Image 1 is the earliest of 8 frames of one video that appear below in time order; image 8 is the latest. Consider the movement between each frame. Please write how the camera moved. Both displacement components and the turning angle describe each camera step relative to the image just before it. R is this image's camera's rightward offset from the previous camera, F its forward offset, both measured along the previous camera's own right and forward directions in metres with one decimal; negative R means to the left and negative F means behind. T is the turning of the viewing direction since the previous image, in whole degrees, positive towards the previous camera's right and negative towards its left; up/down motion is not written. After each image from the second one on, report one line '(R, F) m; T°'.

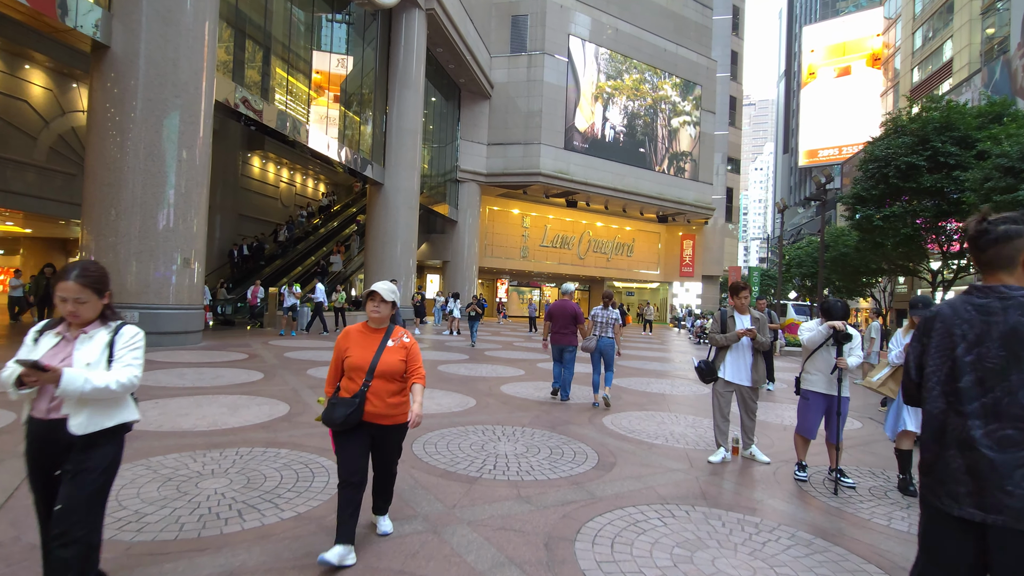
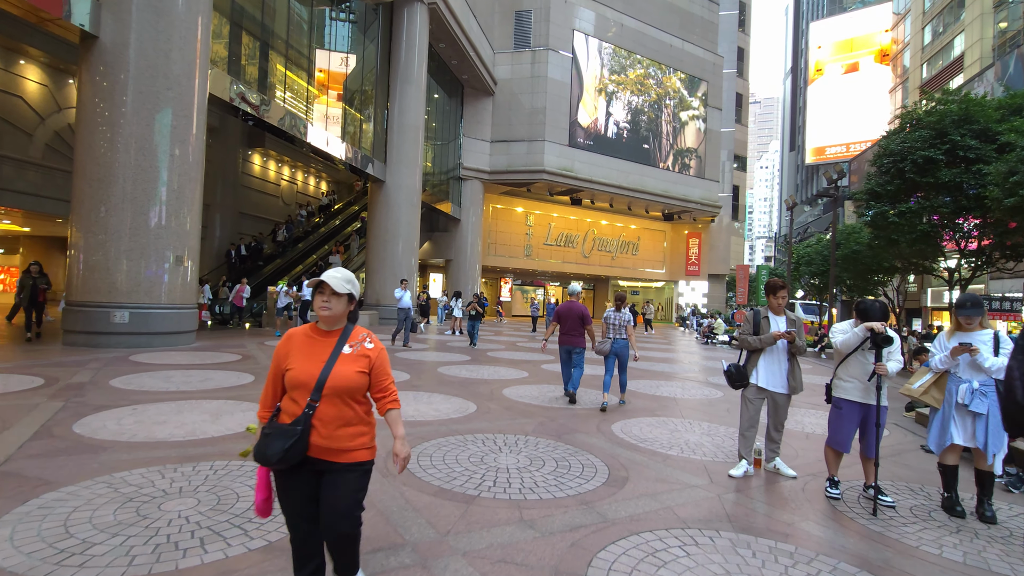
(0.0, +0.4) m; 0°
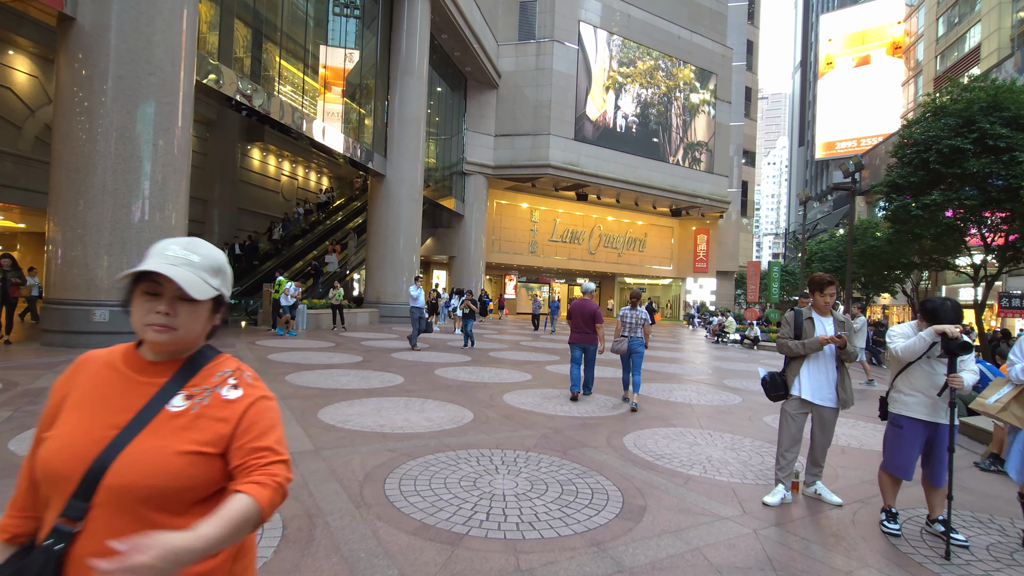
(+0.1, +0.6) m; -1°
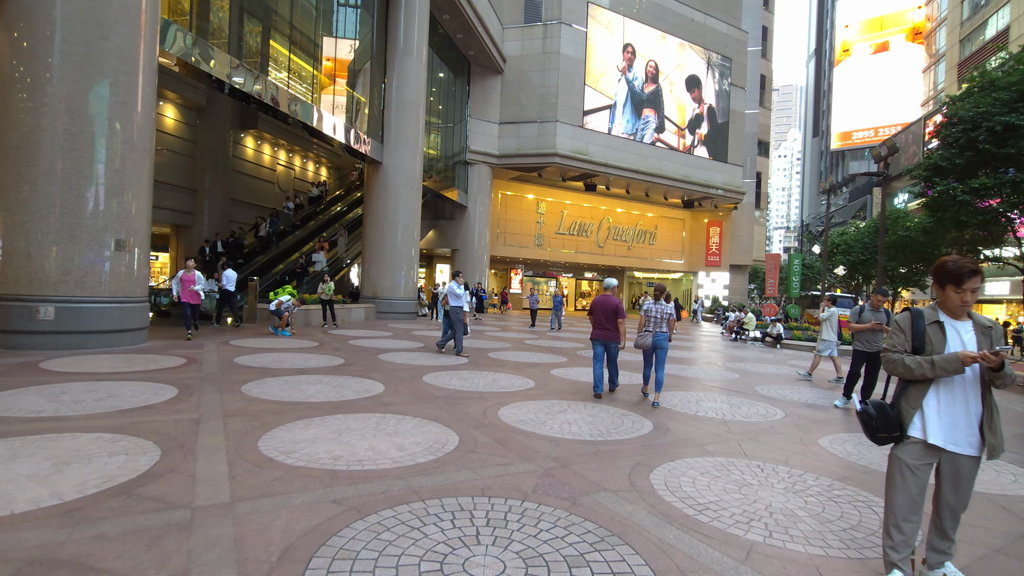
(+0.1, +1.2) m; -1°
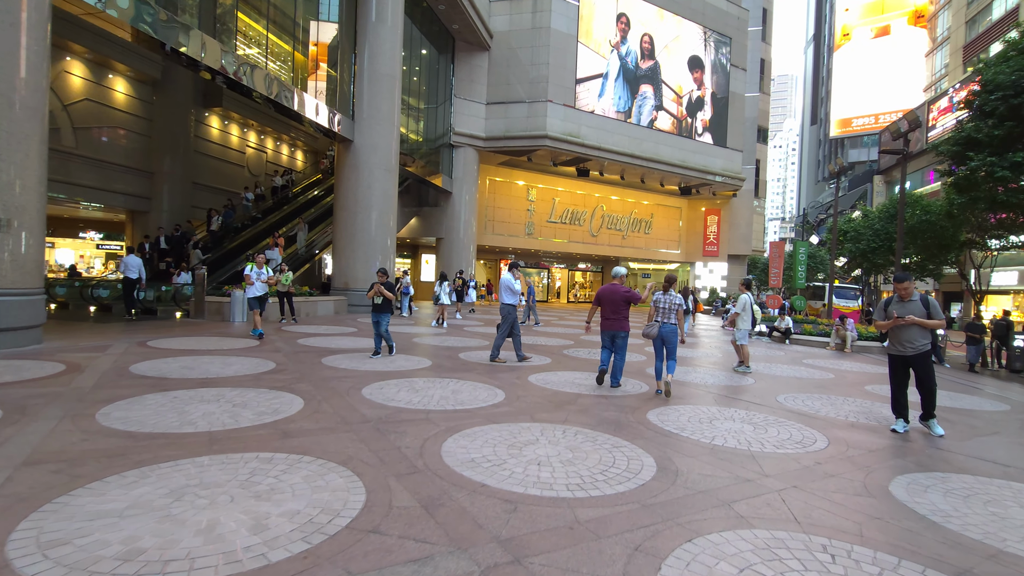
(+0.4, +1.6) m; +1°
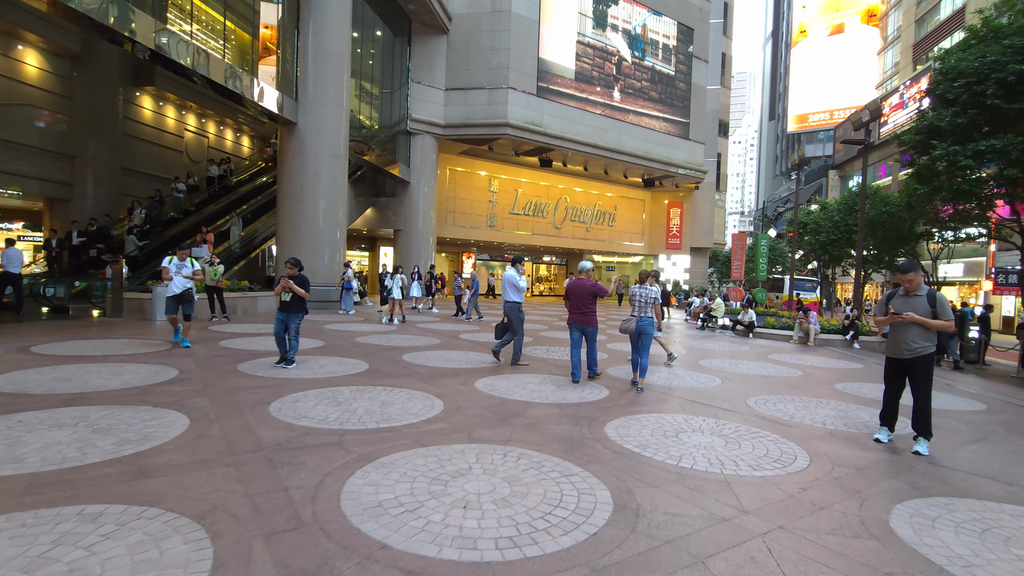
(+0.3, +0.8) m; +4°
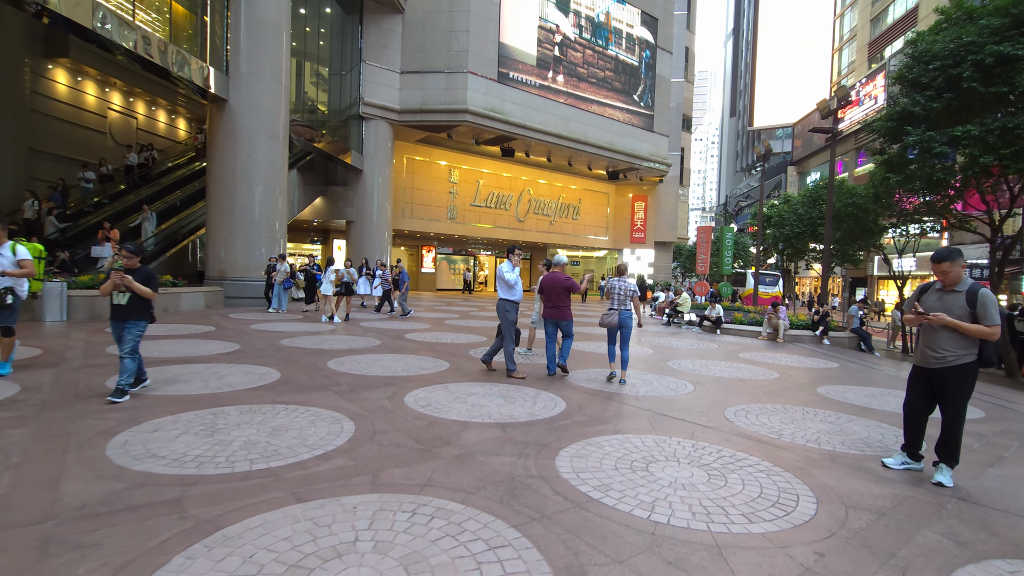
(+0.3, +1.1) m; +4°
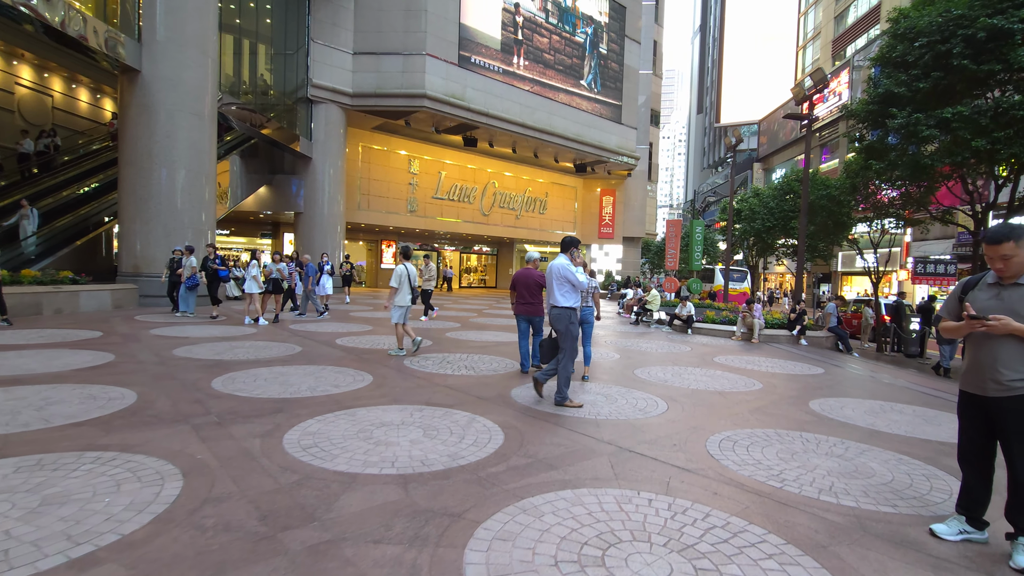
(+0.4, +1.3) m; +3°
